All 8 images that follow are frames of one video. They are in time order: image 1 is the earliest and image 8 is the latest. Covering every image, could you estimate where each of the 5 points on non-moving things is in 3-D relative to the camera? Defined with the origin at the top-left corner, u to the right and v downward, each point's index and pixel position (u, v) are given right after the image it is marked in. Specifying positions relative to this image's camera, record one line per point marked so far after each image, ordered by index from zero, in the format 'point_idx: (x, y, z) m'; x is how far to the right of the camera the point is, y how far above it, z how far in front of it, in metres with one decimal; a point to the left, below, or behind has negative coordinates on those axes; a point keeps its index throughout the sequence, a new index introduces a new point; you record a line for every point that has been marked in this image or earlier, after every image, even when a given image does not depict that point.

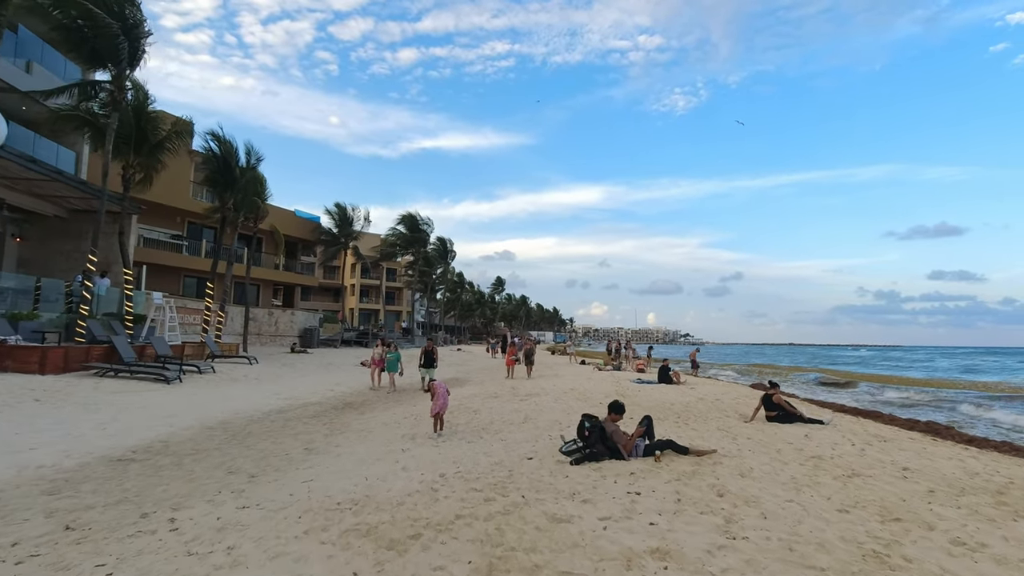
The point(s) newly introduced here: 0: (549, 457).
0: (+0.5, -2.4, +7.7) m
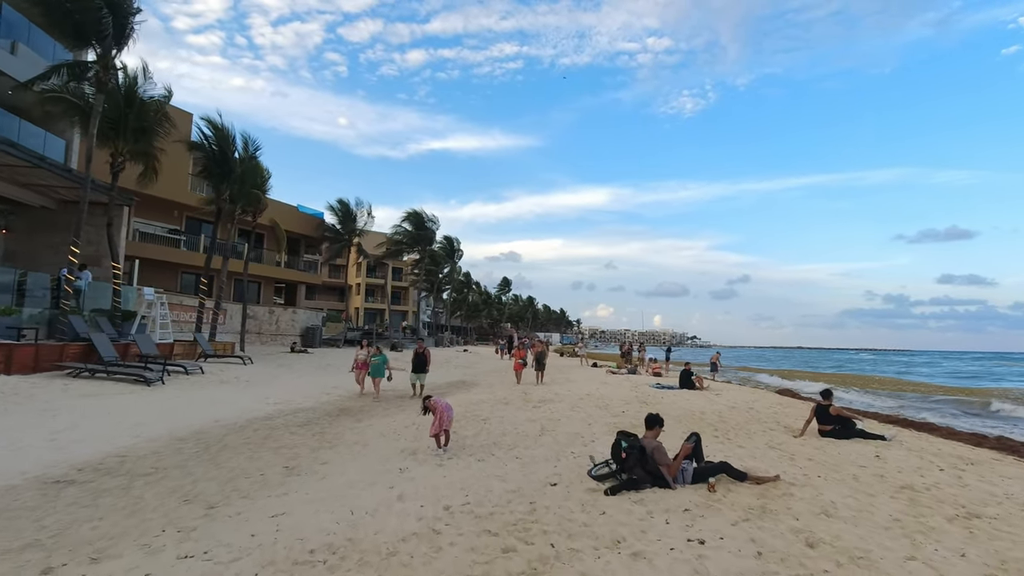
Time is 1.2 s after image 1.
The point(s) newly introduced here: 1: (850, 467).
0: (+0.8, -2.3, +6.3) m
1: (+4.4, -2.3, +7.0) m
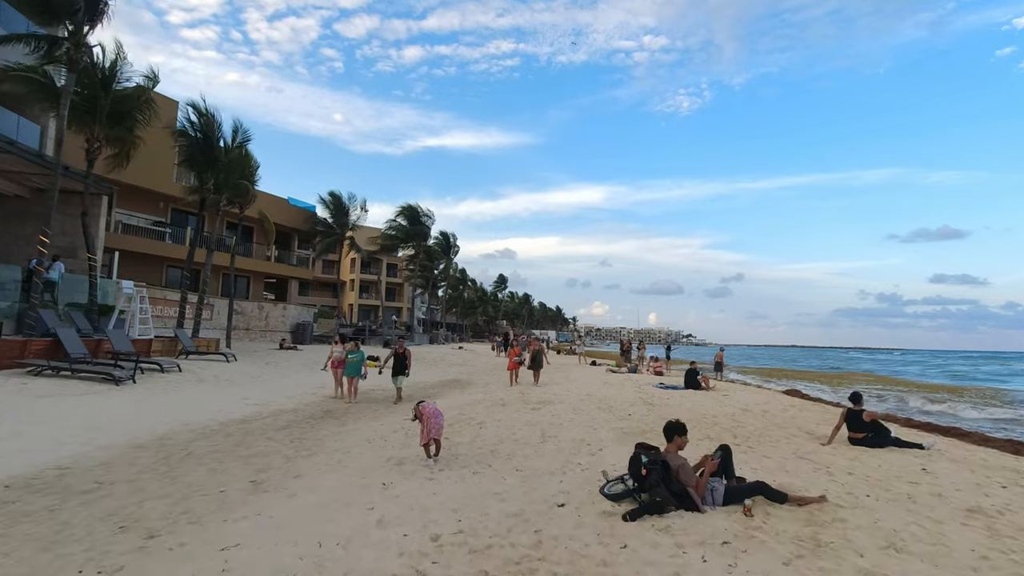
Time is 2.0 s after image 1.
0: (+0.8, -2.2, +5.4) m
1: (+4.4, -2.2, +6.1) m
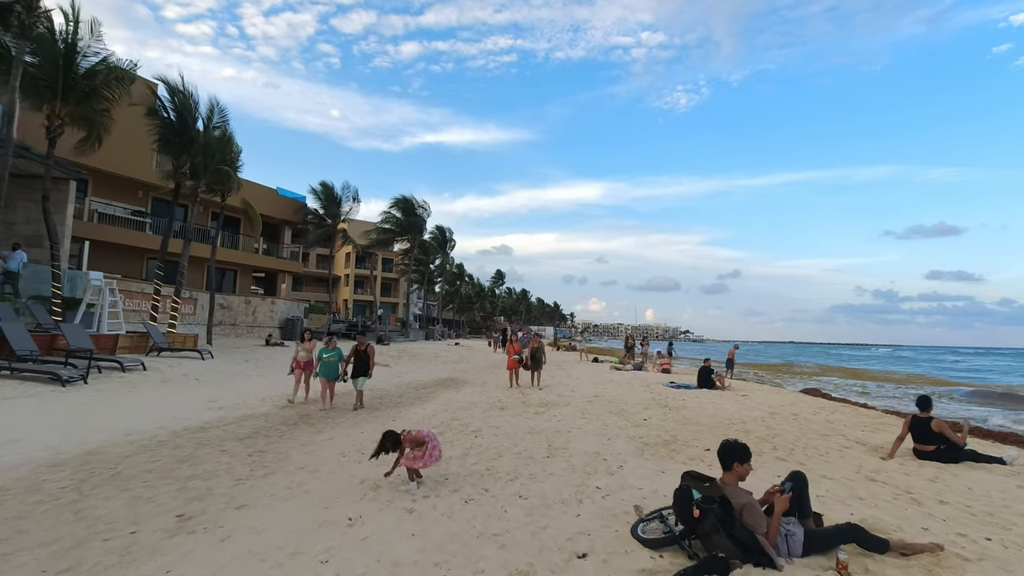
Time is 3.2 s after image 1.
0: (+0.8, -2.0, +4.0) m
1: (+4.5, -2.0, +4.8) m
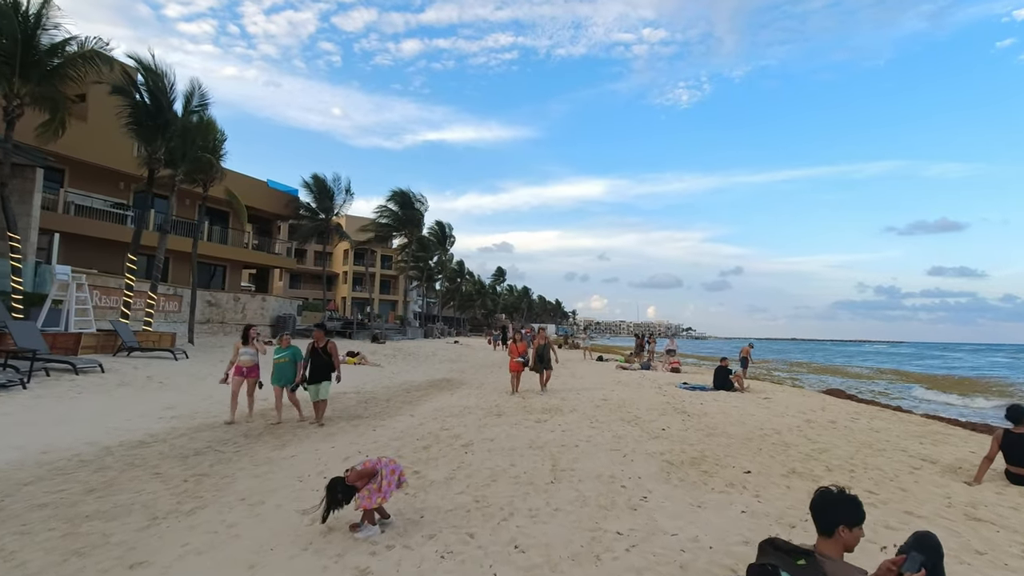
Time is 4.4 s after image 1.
0: (+0.7, -1.8, +2.6) m
1: (+4.4, -1.9, +3.3) m
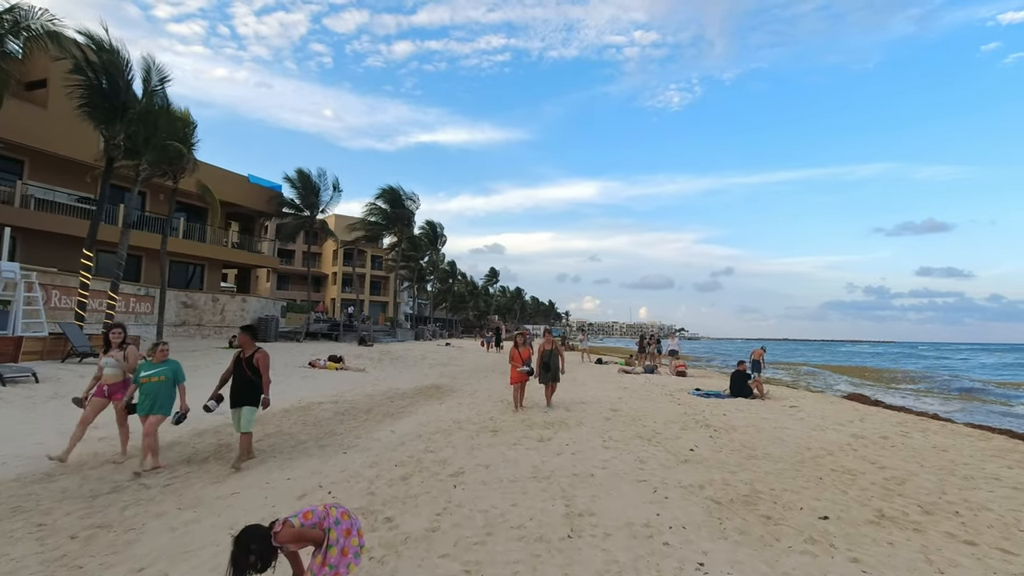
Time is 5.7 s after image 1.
0: (+0.8, -1.7, +1.1) m
1: (+4.4, -1.8, +1.9) m
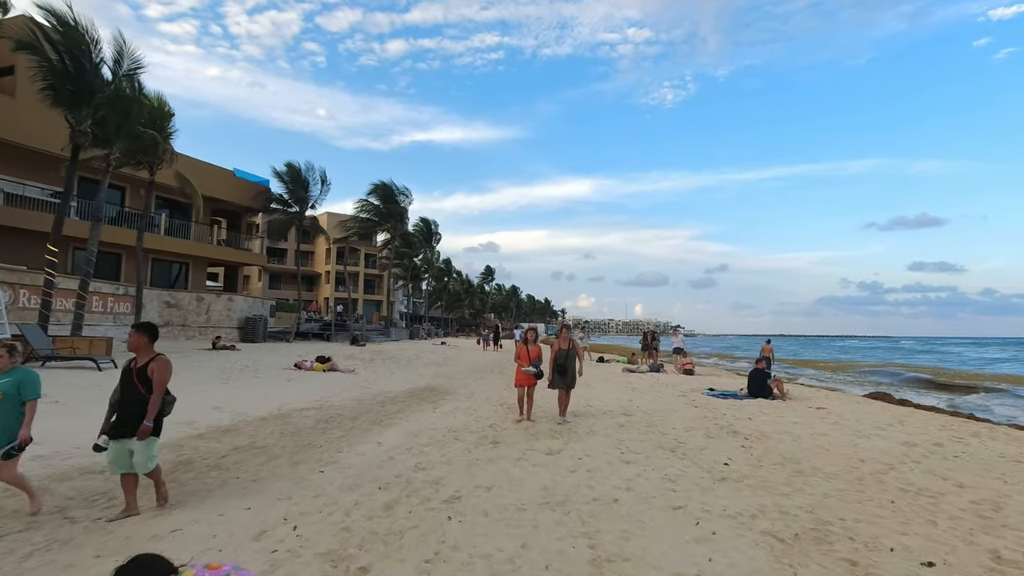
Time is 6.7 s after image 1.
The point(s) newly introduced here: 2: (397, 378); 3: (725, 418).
0: (+0.9, -1.6, 0.0) m
1: (+4.5, -1.6, +0.8) m
2: (-3.8, -2.9, +17.6) m
3: (+3.9, -2.3, +9.7) m
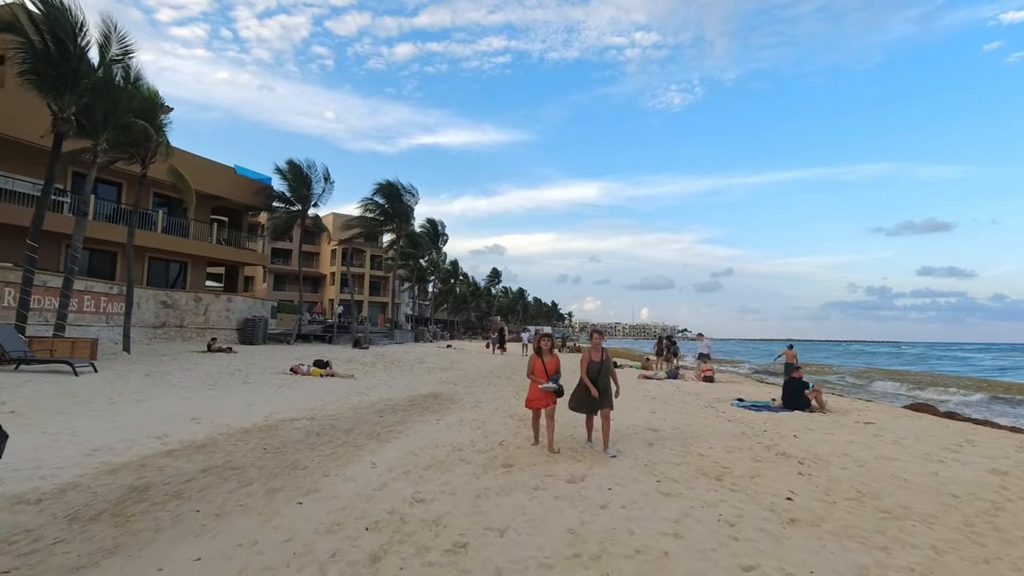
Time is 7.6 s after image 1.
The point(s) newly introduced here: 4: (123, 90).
0: (+1.0, -1.5, -1.1) m
1: (+4.7, -1.6, -0.4) m
2: (-3.5, -2.9, +16.5) m
3: (+4.1, -2.3, +8.5) m
4: (-11.6, +5.9, +16.1) m
